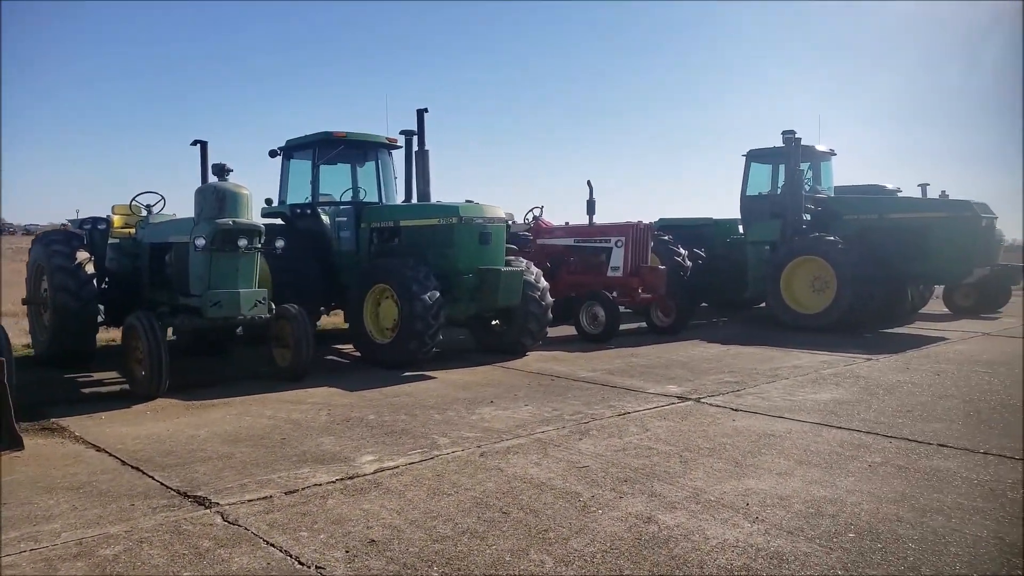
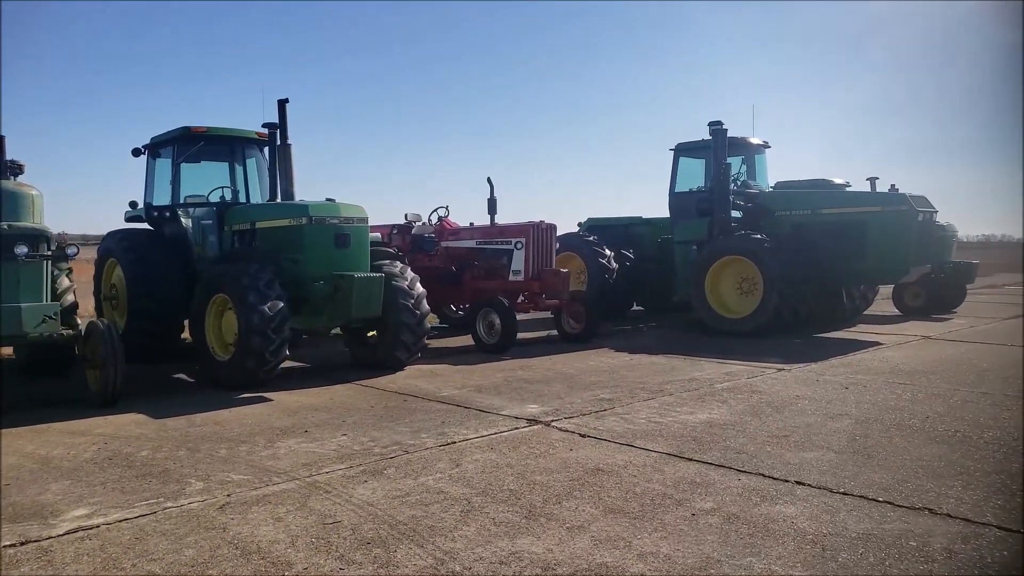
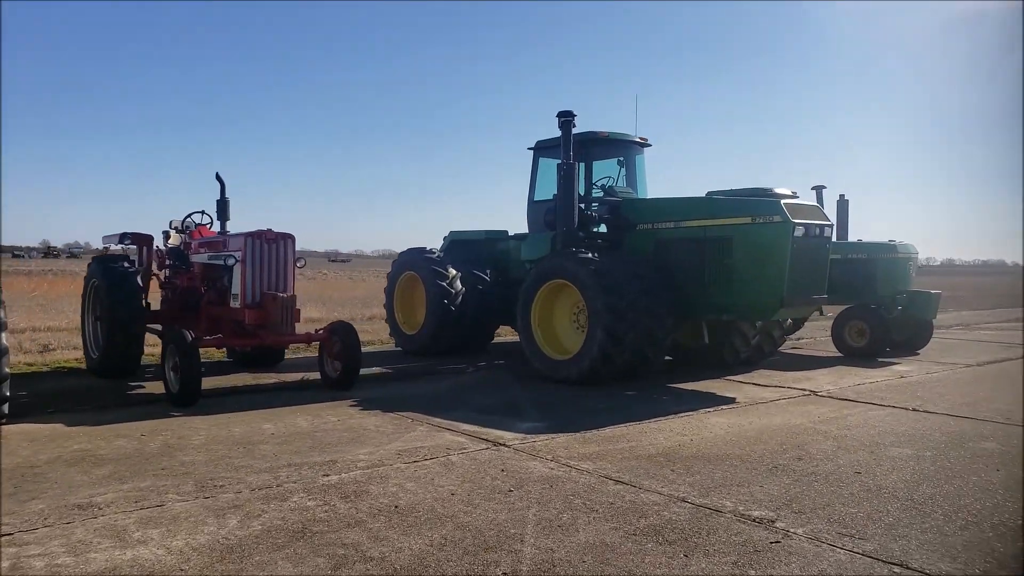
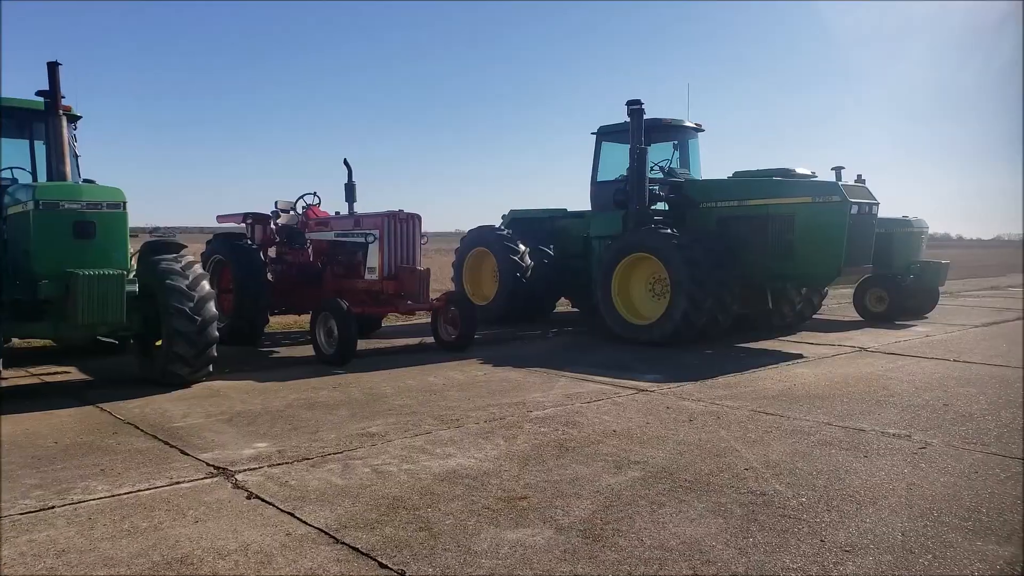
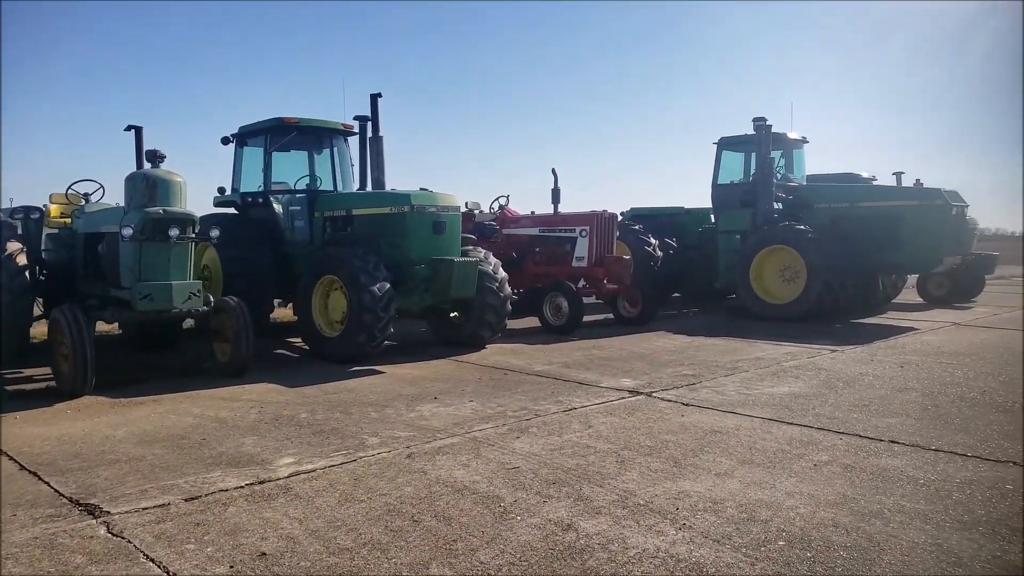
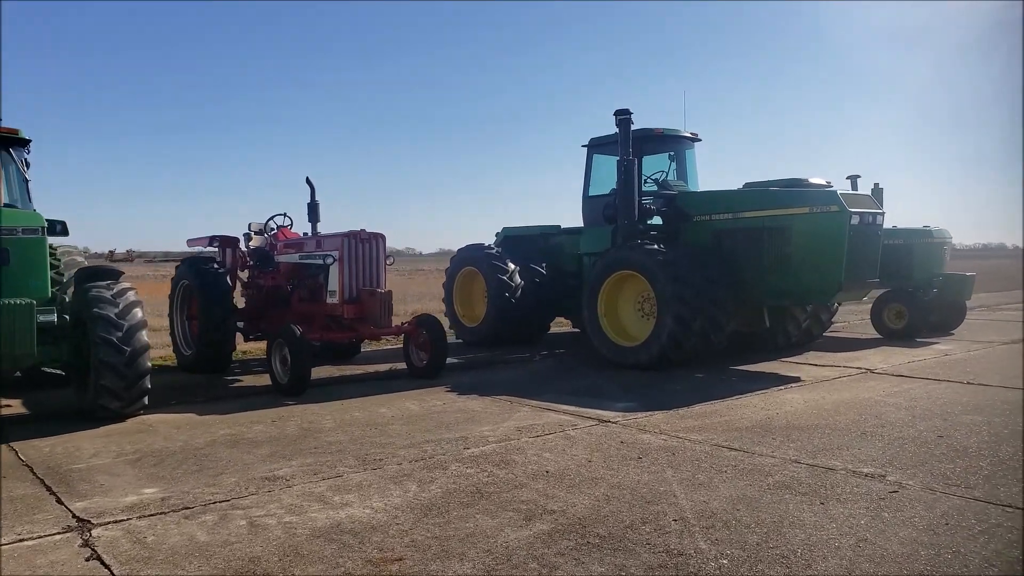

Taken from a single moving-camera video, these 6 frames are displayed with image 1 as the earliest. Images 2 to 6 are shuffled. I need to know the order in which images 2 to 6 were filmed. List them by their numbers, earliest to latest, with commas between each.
5, 2, 4, 6, 3
